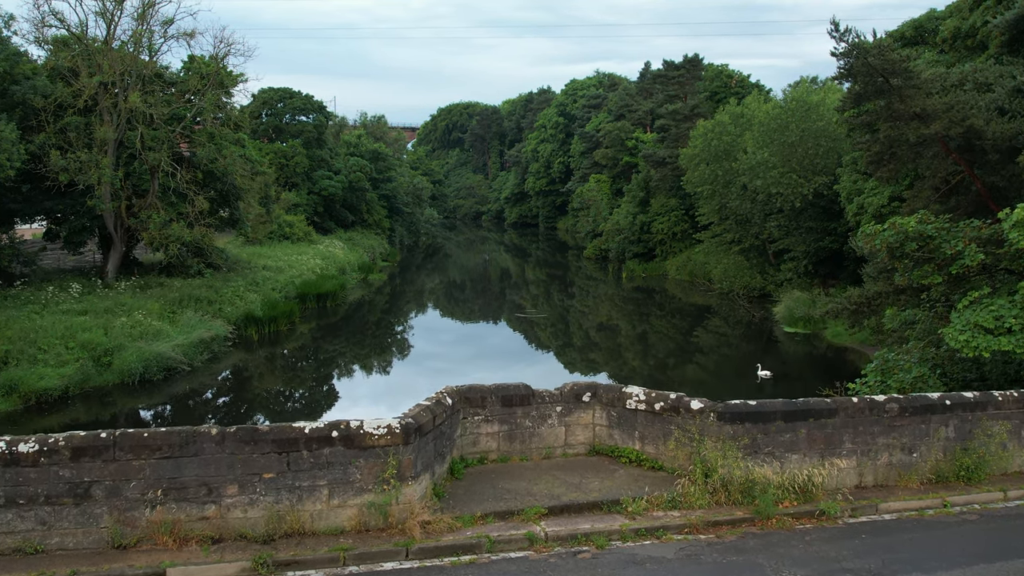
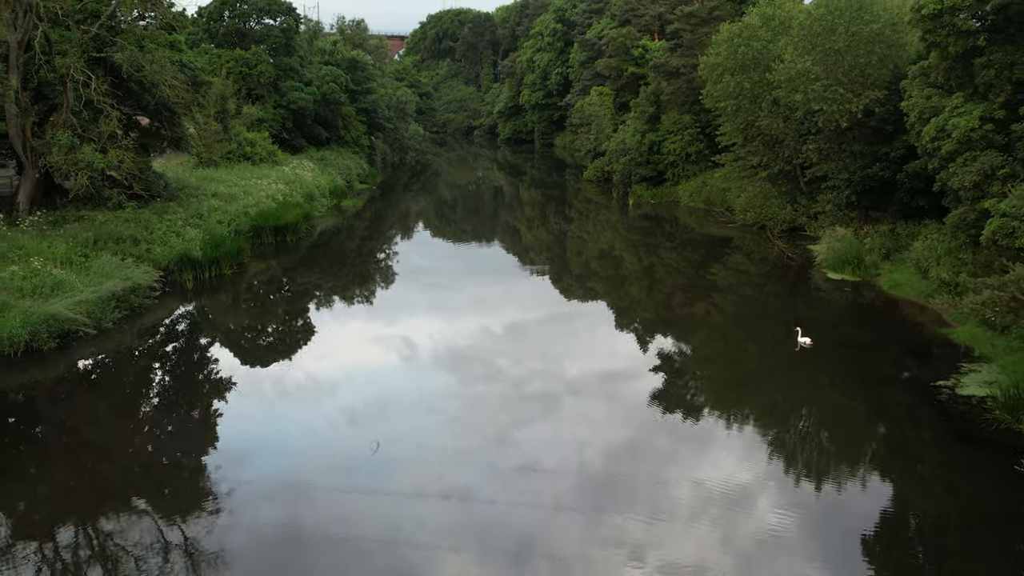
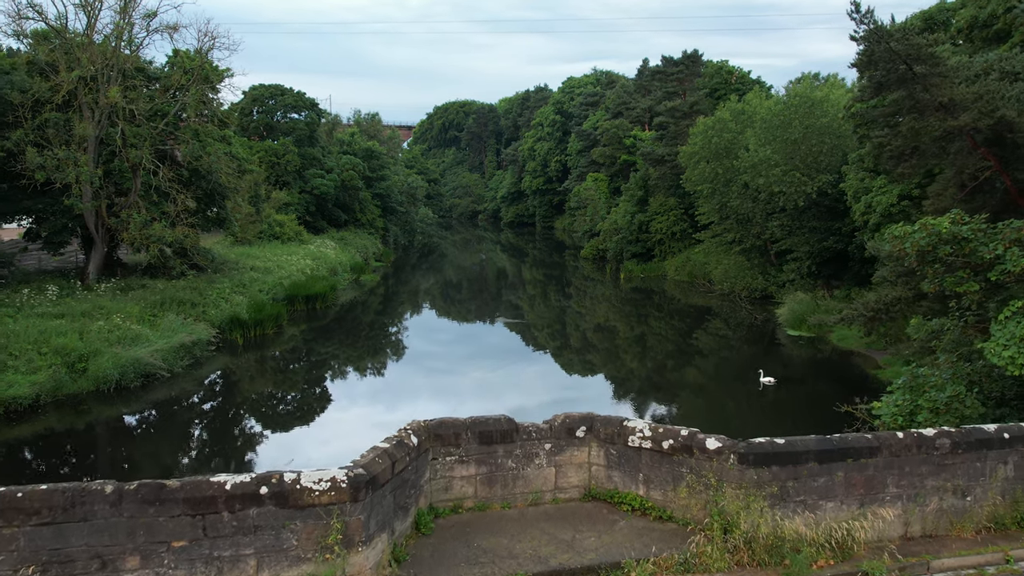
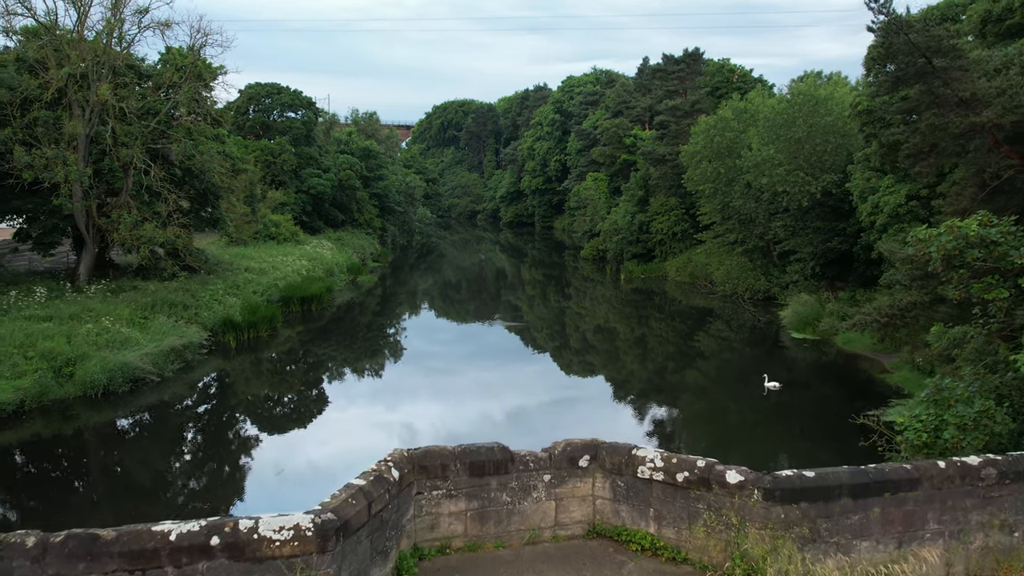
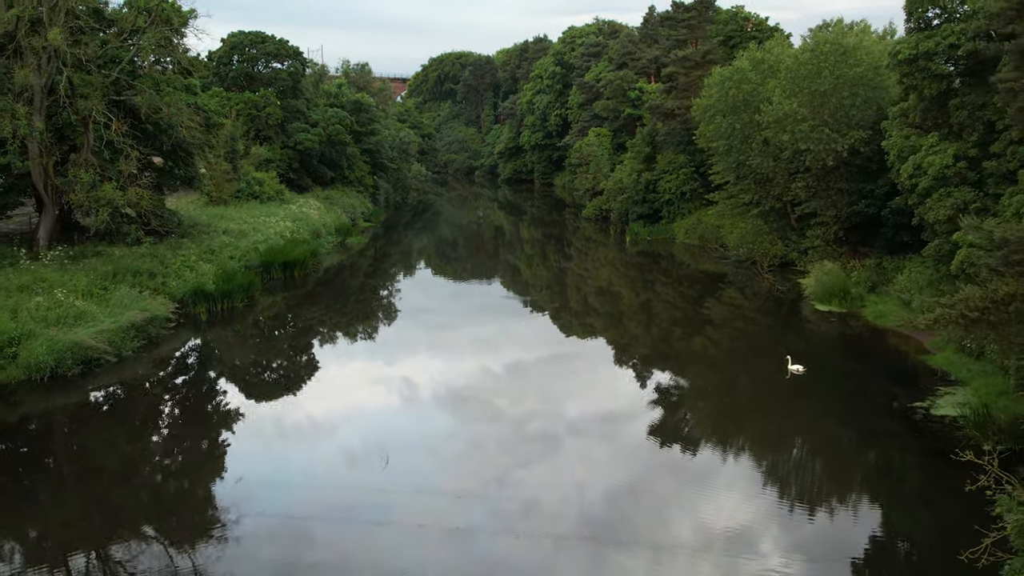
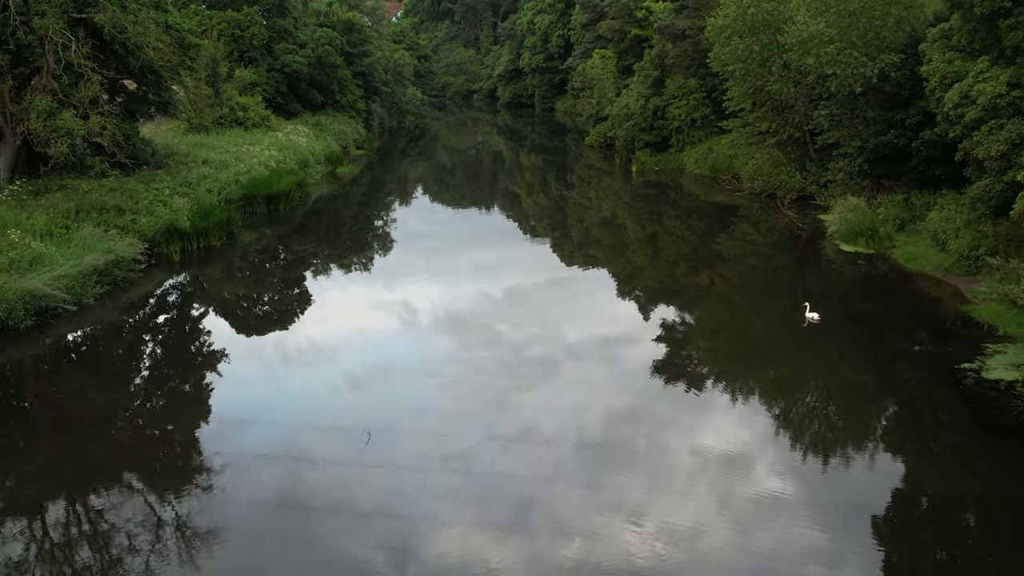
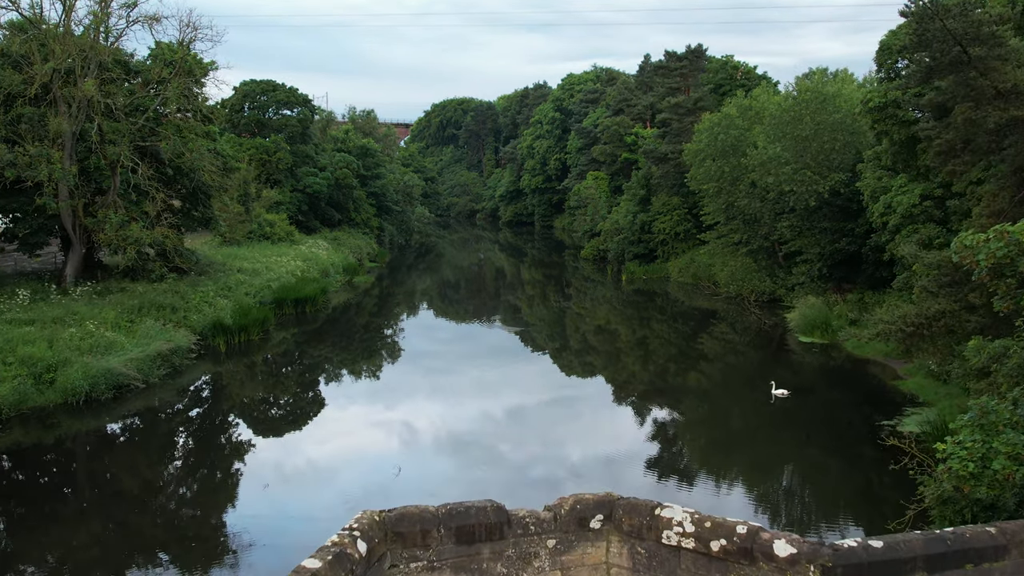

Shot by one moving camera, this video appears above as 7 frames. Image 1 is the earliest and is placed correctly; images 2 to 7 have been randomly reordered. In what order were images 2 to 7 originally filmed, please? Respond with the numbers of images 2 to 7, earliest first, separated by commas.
3, 4, 7, 5, 2, 6
